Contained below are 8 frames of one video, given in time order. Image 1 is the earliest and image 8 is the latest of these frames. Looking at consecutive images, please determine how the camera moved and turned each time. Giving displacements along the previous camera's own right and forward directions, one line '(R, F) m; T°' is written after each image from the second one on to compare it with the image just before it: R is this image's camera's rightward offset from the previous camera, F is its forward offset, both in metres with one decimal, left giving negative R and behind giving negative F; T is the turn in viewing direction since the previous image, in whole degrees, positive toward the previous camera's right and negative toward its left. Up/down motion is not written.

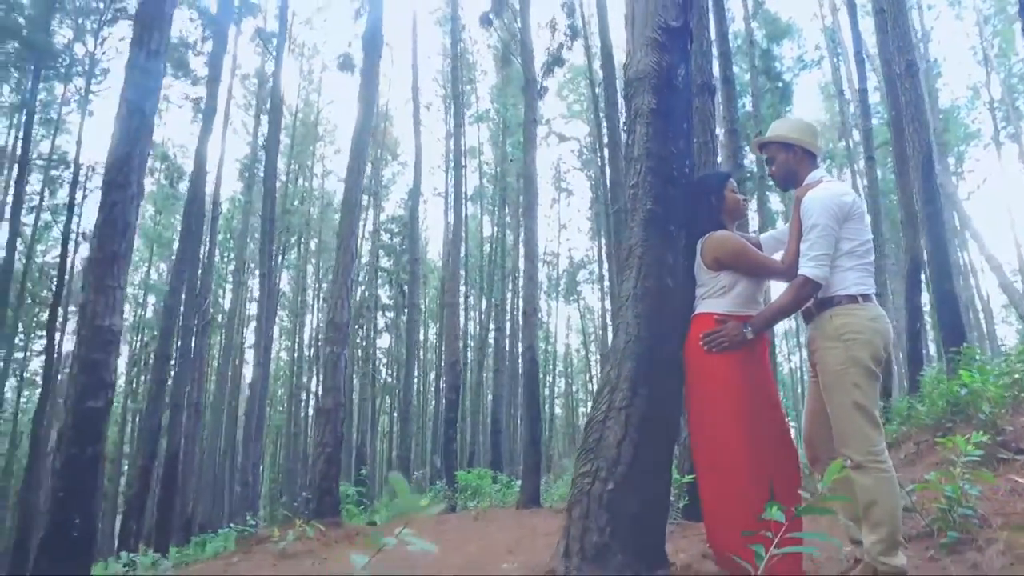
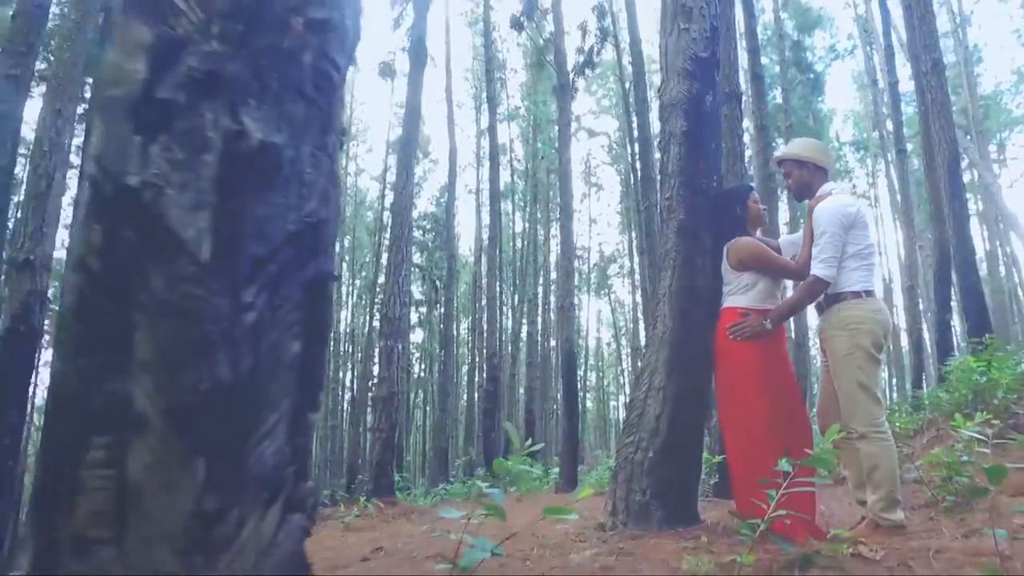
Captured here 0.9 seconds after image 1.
(-0.1, -0.6) m; -2°
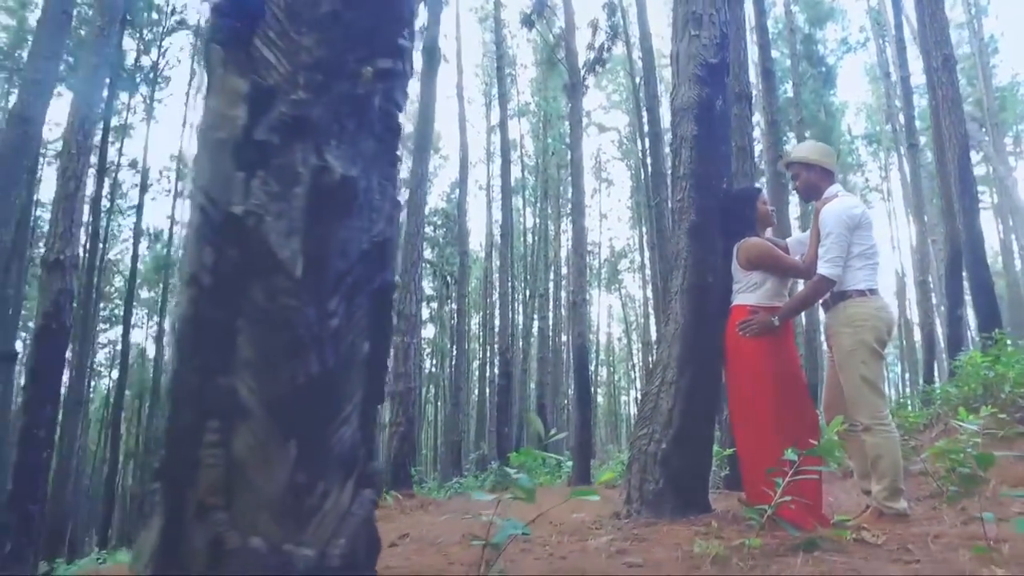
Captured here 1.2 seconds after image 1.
(0.0, -0.2) m; -1°
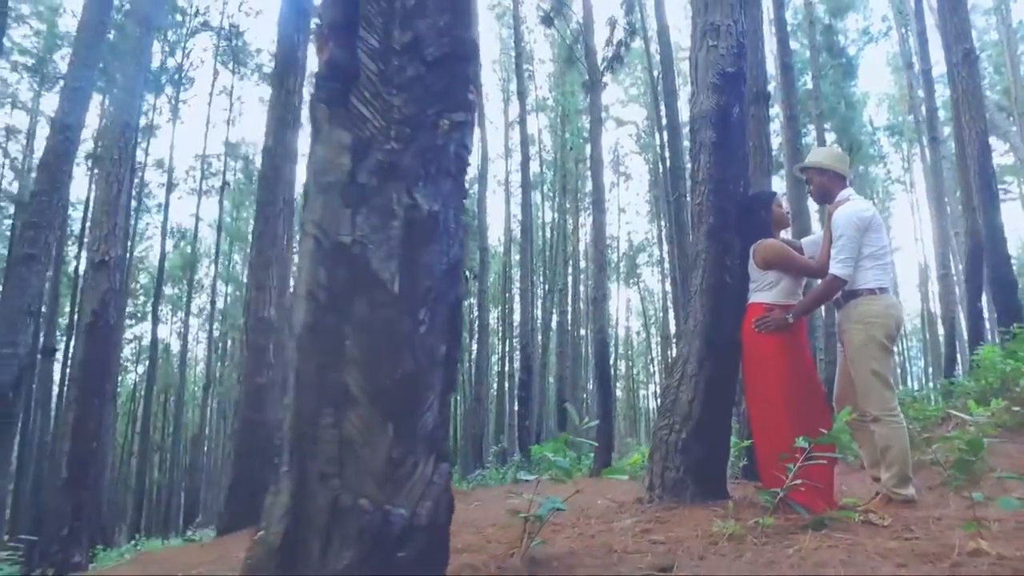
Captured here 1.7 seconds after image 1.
(-0.1, -0.3) m; -1°
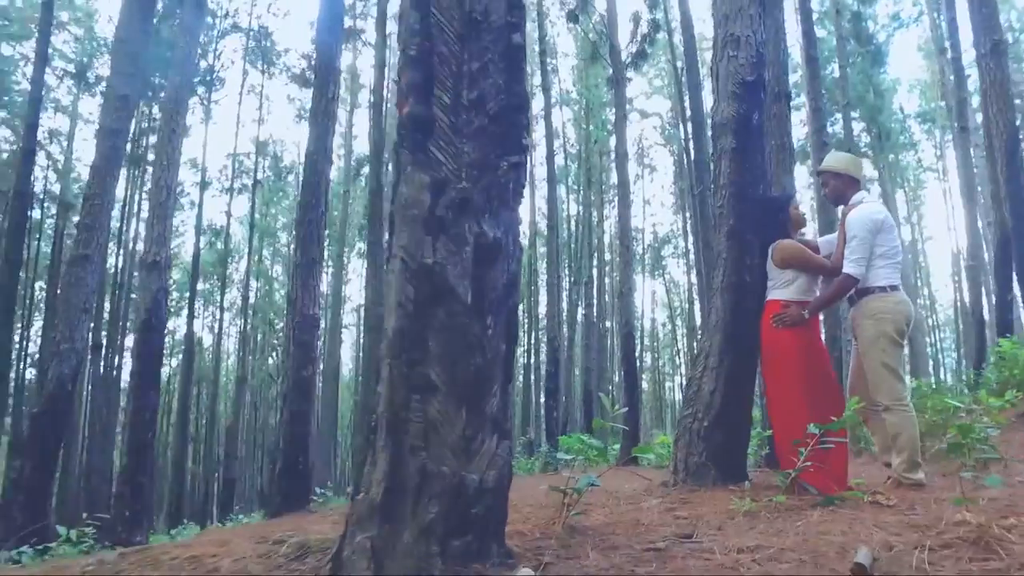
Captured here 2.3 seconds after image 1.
(-0.1, -0.3) m; -2°
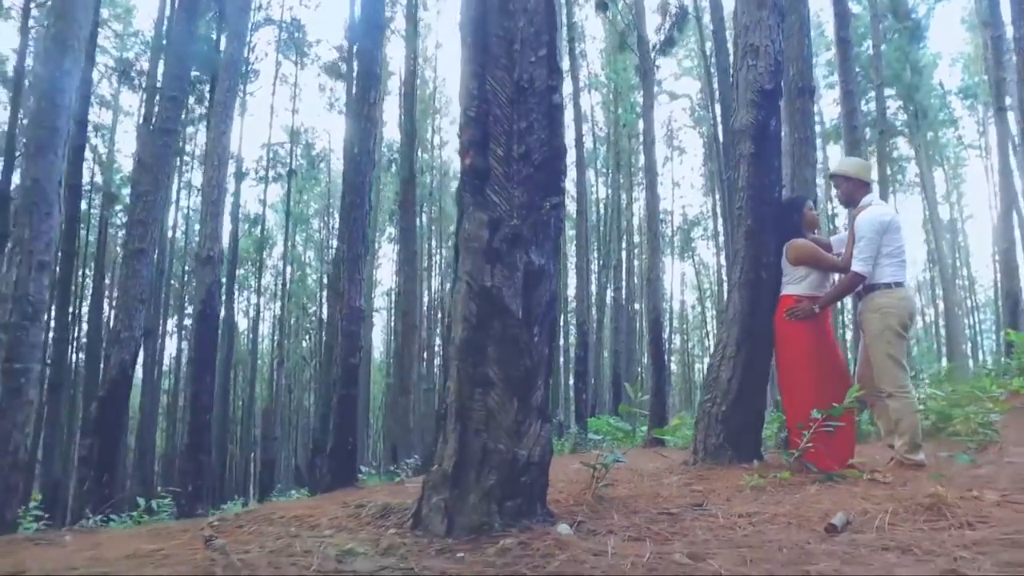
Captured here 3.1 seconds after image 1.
(0.0, -0.5) m; -2°
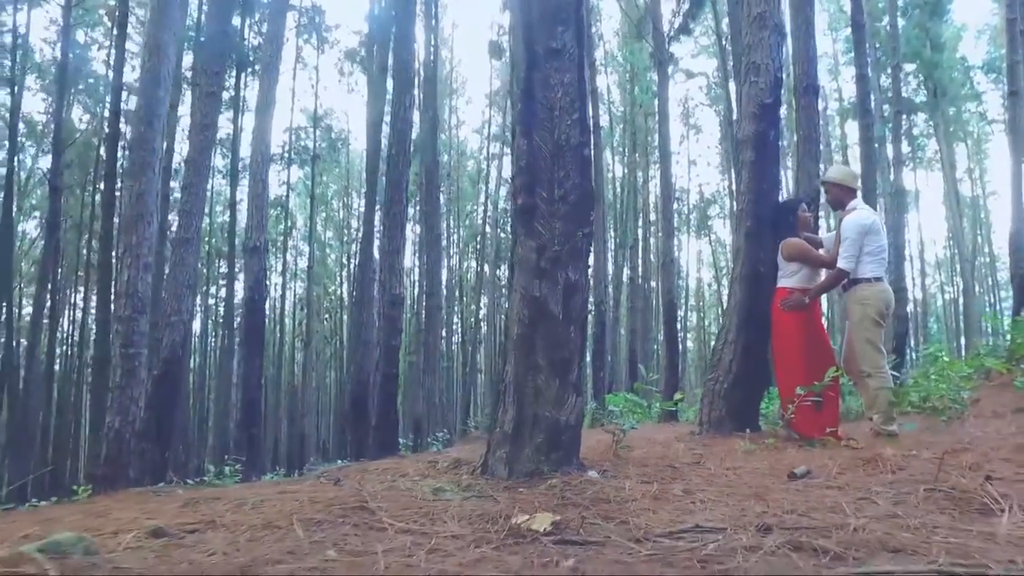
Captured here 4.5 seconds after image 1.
(-0.1, -0.8) m; -1°
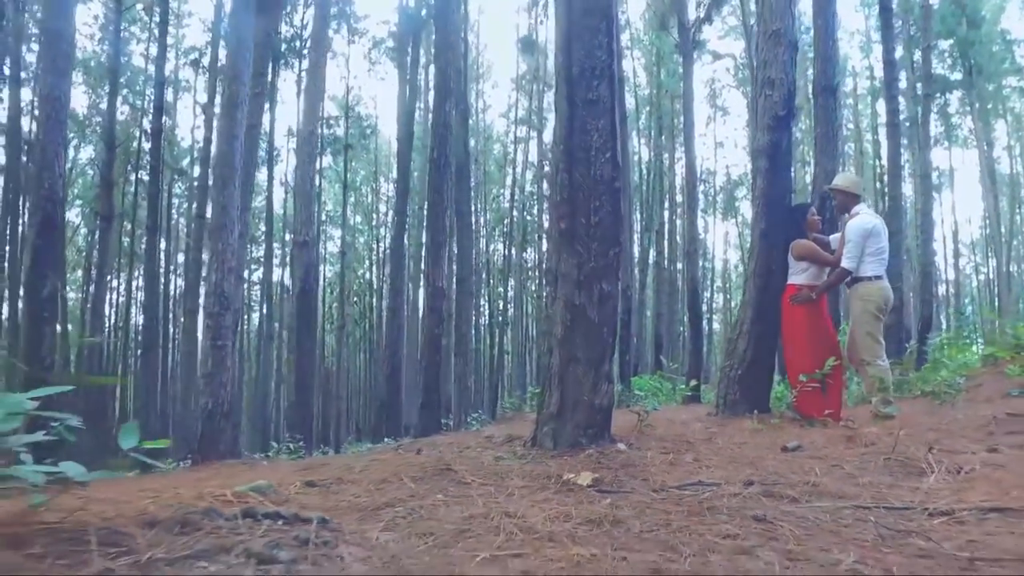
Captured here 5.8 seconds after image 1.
(-0.1, -0.7) m; -2°
